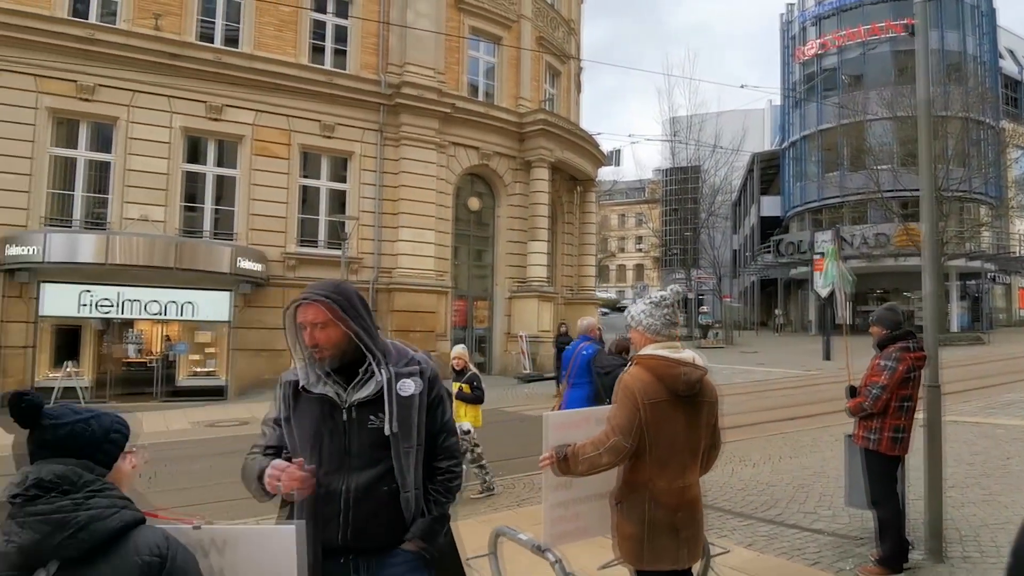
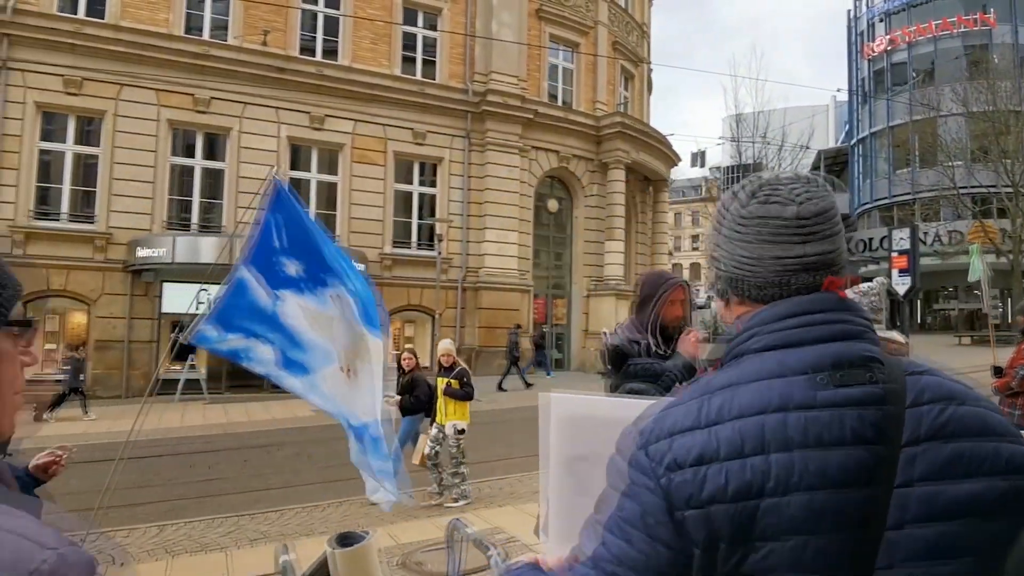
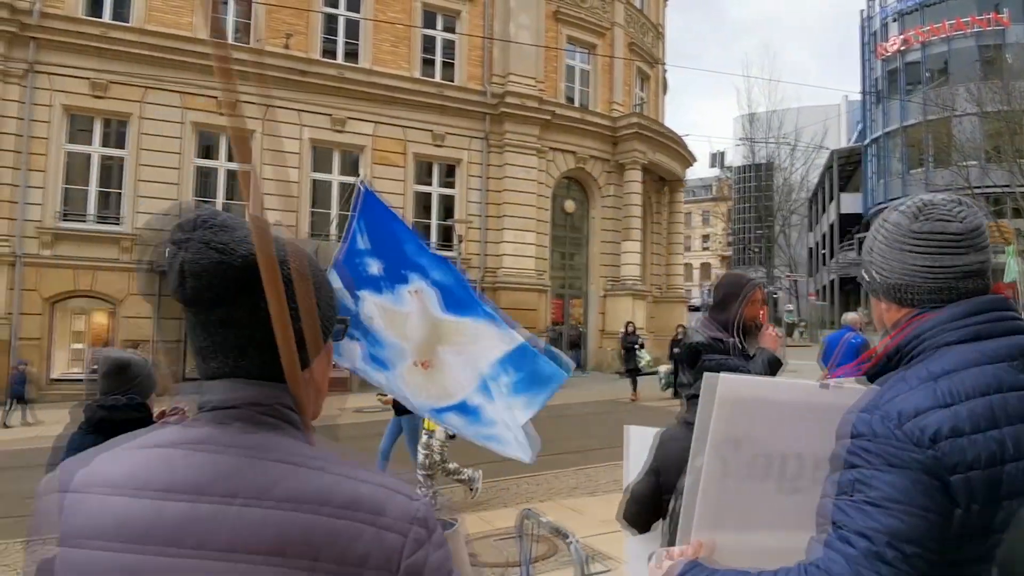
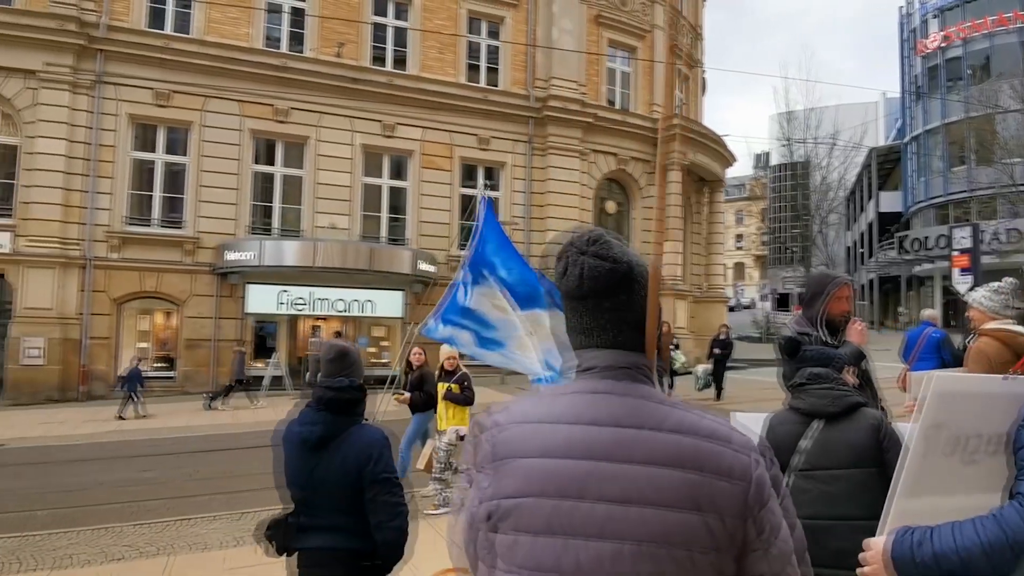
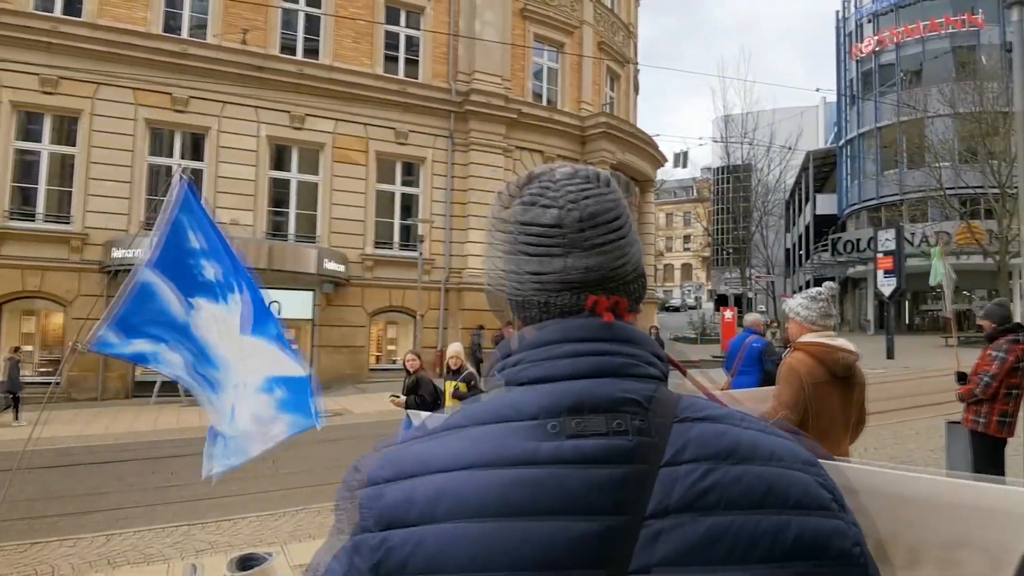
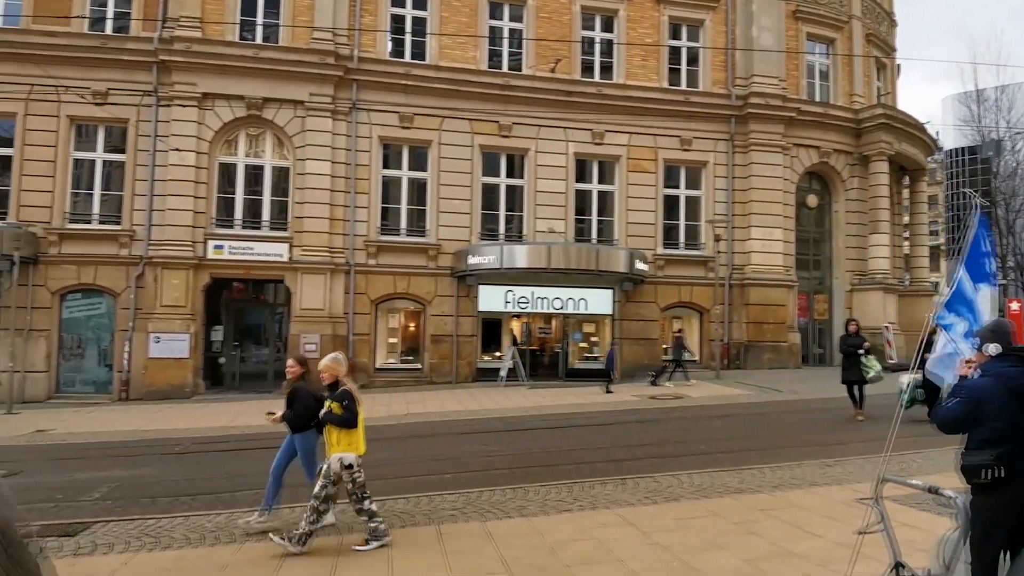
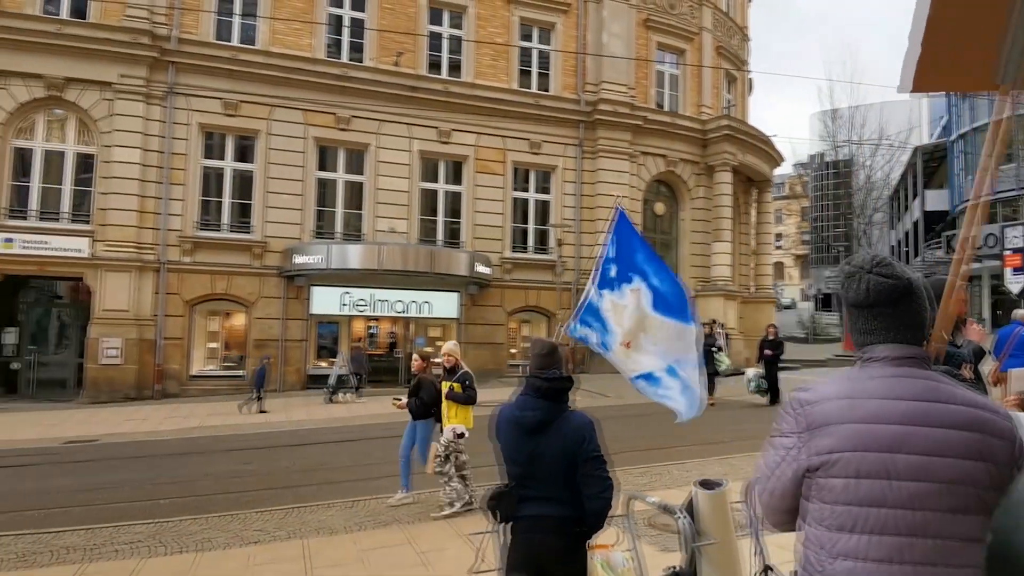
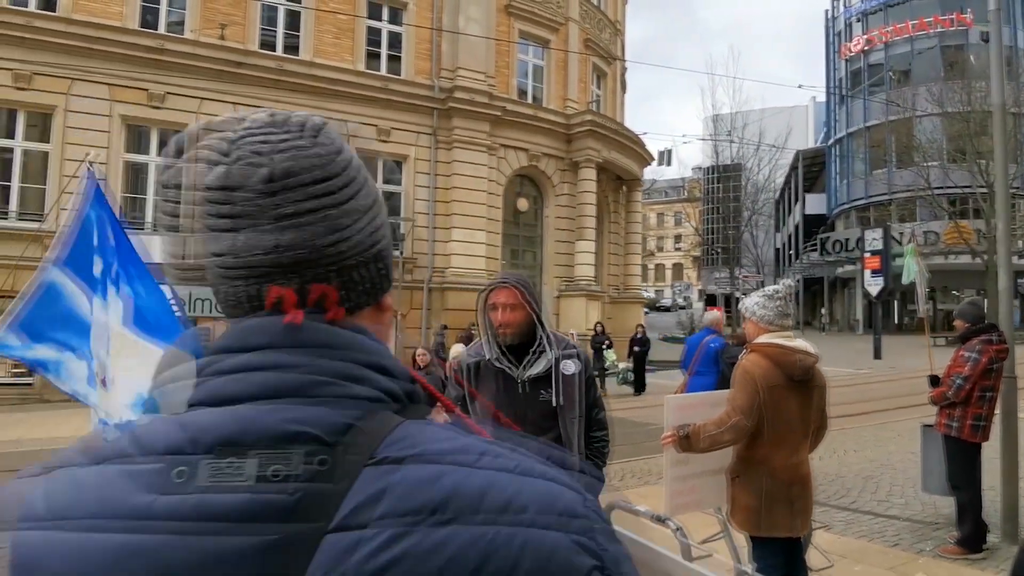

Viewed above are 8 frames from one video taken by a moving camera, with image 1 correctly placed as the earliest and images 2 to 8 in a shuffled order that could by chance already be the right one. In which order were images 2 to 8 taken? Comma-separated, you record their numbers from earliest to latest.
8, 5, 2, 3, 4, 7, 6
